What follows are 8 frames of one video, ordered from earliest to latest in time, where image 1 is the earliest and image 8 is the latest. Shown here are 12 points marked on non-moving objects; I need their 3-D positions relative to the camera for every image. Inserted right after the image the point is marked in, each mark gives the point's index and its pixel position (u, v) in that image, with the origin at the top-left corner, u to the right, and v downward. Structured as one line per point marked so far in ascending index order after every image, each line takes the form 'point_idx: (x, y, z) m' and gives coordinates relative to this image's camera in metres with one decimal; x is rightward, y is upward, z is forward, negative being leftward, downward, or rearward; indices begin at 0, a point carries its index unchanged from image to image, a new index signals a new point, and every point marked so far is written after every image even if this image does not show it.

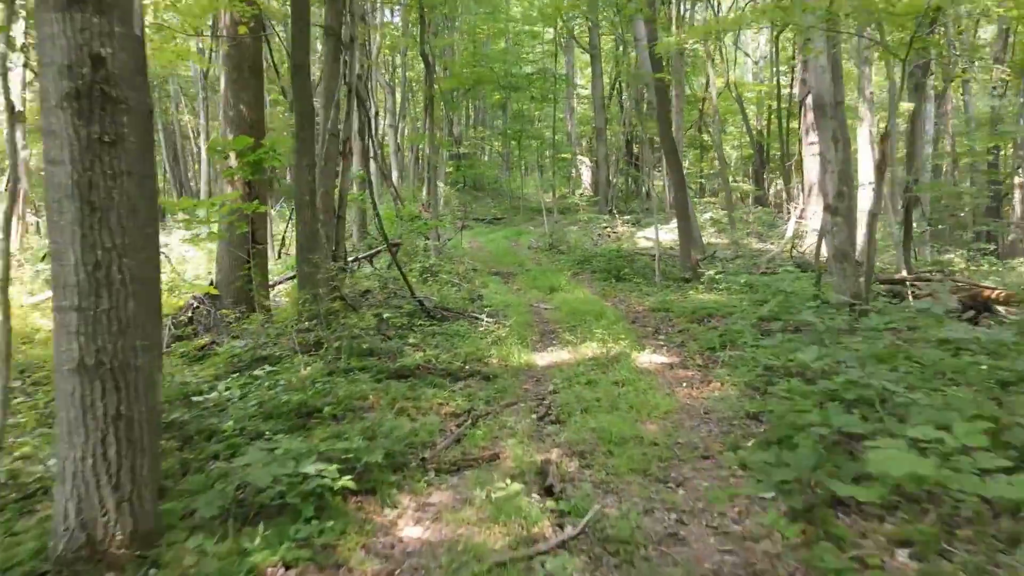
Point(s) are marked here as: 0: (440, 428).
0: (-0.5, -1.0, +4.6) m
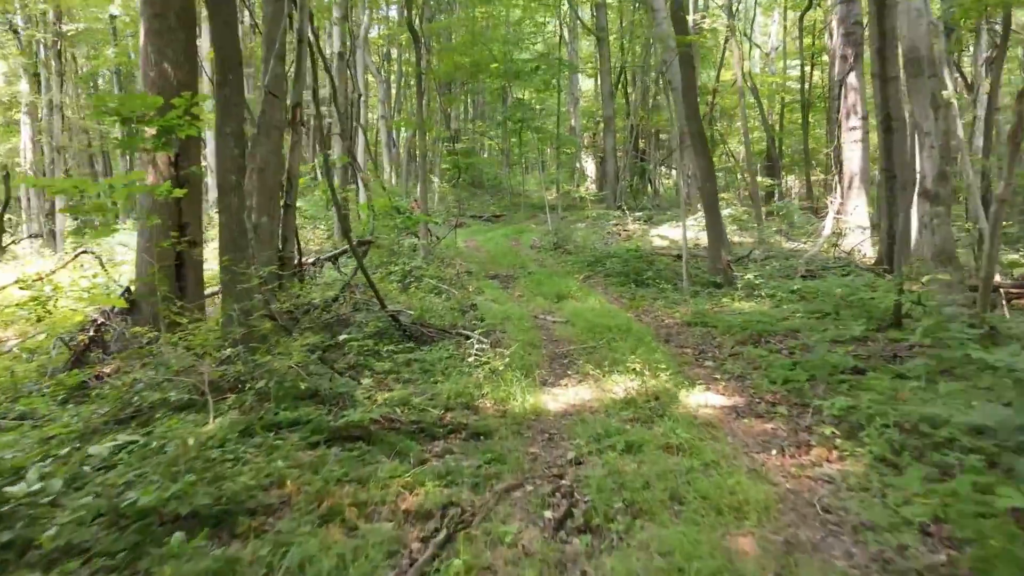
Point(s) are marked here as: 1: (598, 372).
0: (-0.5, -1.1, +2.7) m
1: (+0.7, -0.7, +5.5) m
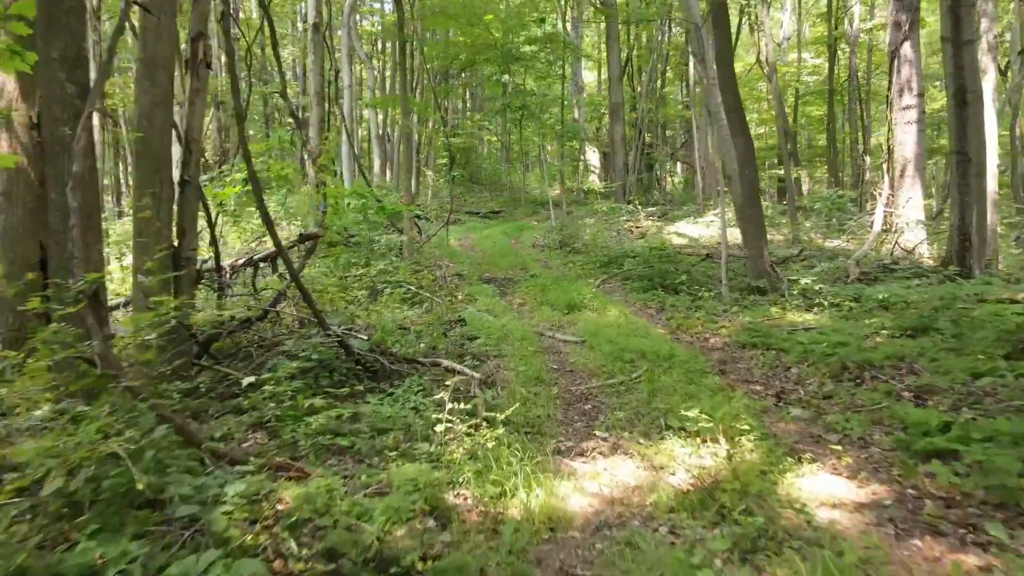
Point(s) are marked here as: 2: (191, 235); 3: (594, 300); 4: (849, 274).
0: (-0.5, -1.2, +0.8) m
1: (+0.7, -0.8, +3.6) m
2: (-2.1, +0.3, +4.3) m
3: (+0.9, -0.1, +7.7) m
4: (+4.9, +0.2, +9.7) m
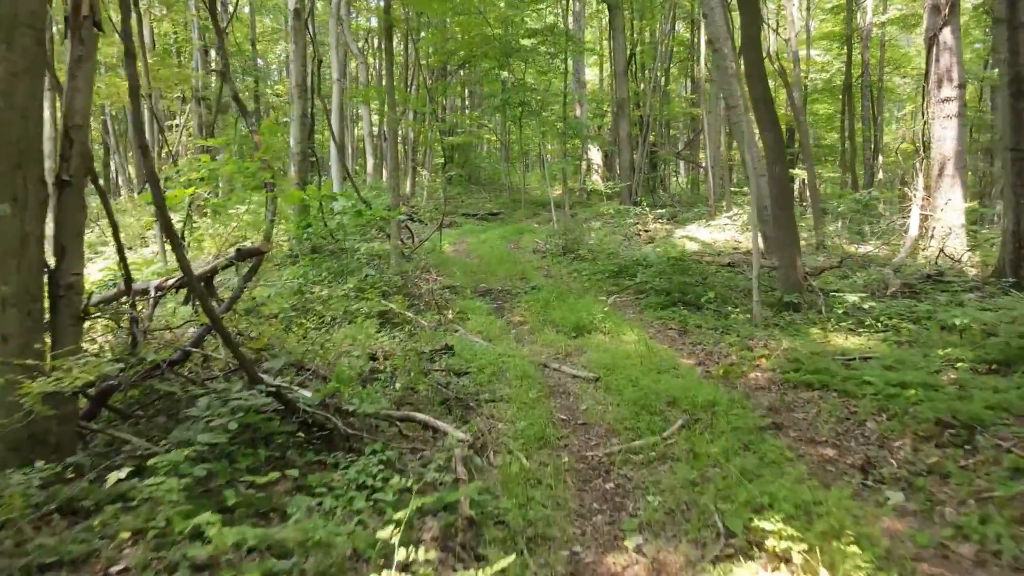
0: (-0.5, -1.3, -0.3) m
1: (+0.7, -1.0, +2.5) m
2: (-2.1, +0.2, +3.2) m
3: (+0.9, -0.3, +6.6) m
4: (+4.9, 0.0, +8.6) m
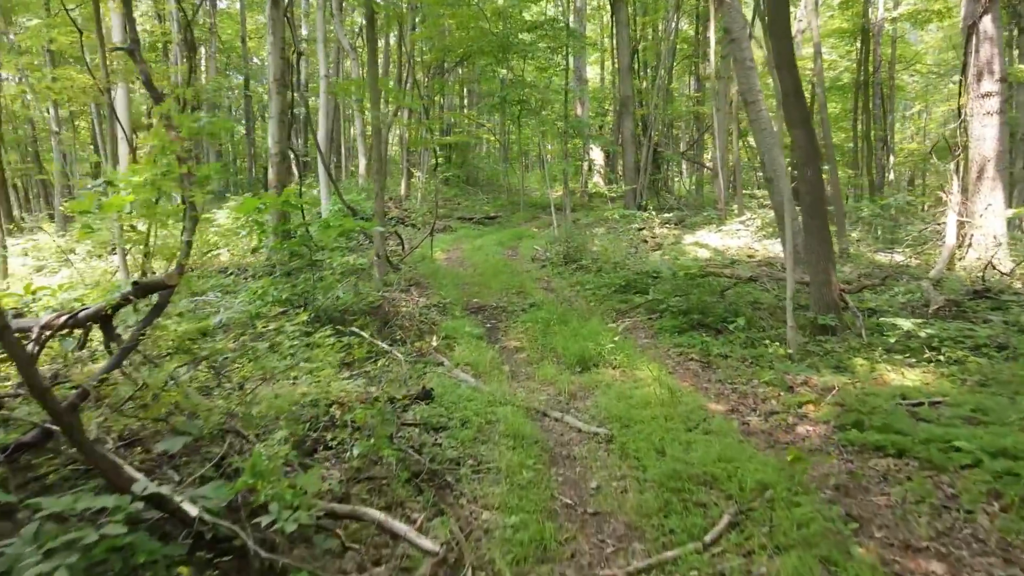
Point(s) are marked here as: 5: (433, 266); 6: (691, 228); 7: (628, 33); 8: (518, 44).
0: (-0.6, -1.5, -1.3) m
1: (+0.6, -1.2, +1.5) m
2: (-2.1, 0.0, +2.2) m
3: (+0.9, -0.5, +5.7) m
4: (+4.8, -0.2, +7.6) m
5: (-1.3, +0.4, +11.2) m
6: (+4.0, +1.3, +14.9) m
7: (+3.3, +7.2, +18.9) m
8: (+0.1, +6.2, +16.9) m
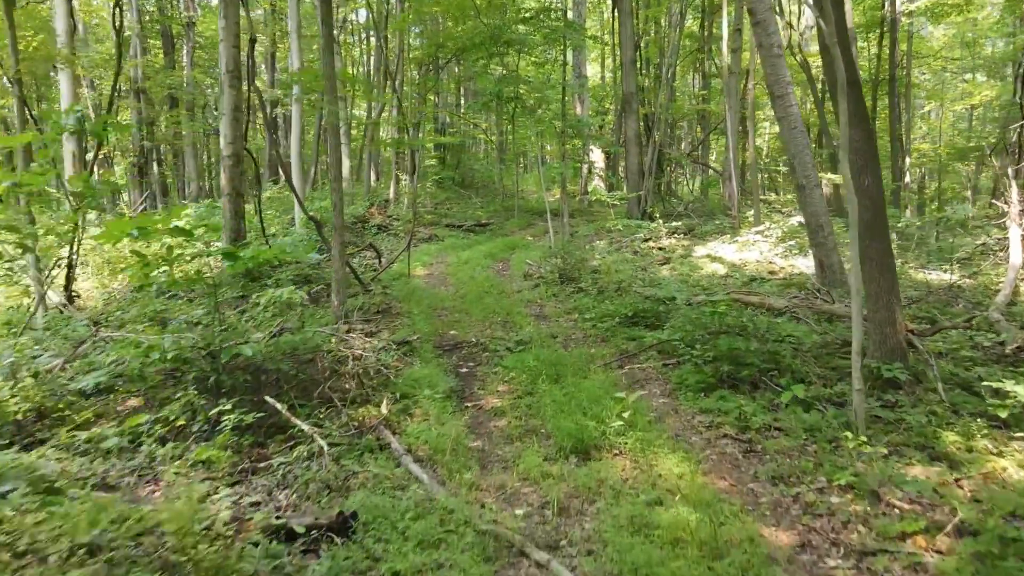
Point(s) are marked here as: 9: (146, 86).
0: (-0.7, -1.9, -2.7) m
1: (+0.4, -1.5, 0.0) m
2: (-2.3, -0.4, +0.7) m
3: (+0.7, -0.9, +4.2) m
4: (+4.6, -0.5, +6.1) m
5: (-1.5, 0.0, +9.7) m
6: (+3.8, +1.0, +13.4) m
7: (+3.1, +6.9, +17.4) m
8: (-0.1, +5.9, +15.4) m
9: (-8.6, +4.8, +15.6) m
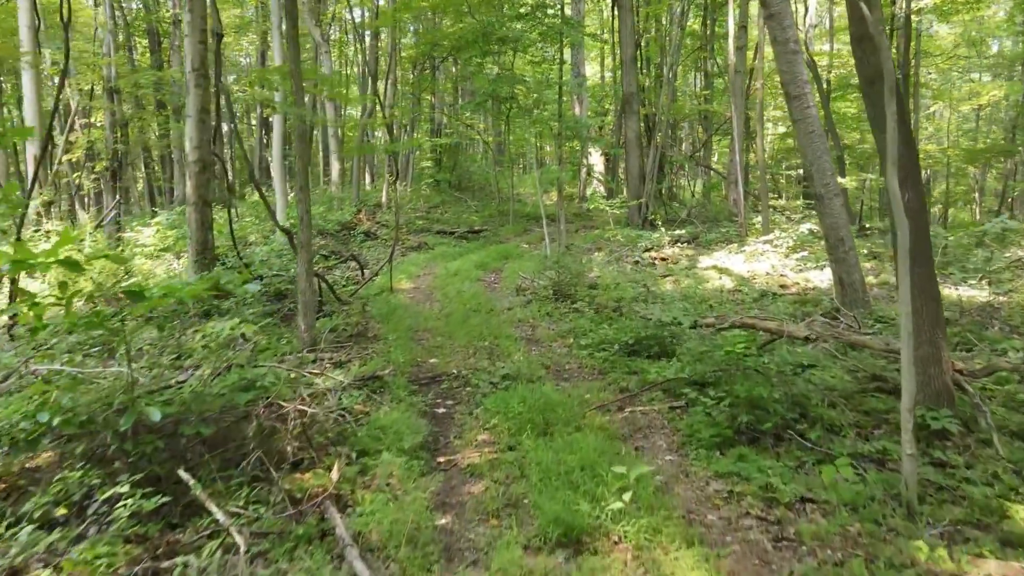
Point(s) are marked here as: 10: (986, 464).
0: (-0.9, -2.1, -3.5) m
1: (+0.3, -1.7, -0.8) m
2: (-2.4, -0.6, -0.1) m
3: (+0.6, -1.1, +3.4) m
4: (+4.5, -0.8, +5.3) m
5: (-1.6, -0.2, +8.9) m
6: (+3.7, +0.8, +12.6) m
7: (+3.0, +6.7, +16.6) m
8: (-0.2, +5.6, +14.6) m
9: (-8.7, +4.5, +14.8) m
10: (+3.0, -1.1, +4.1) m
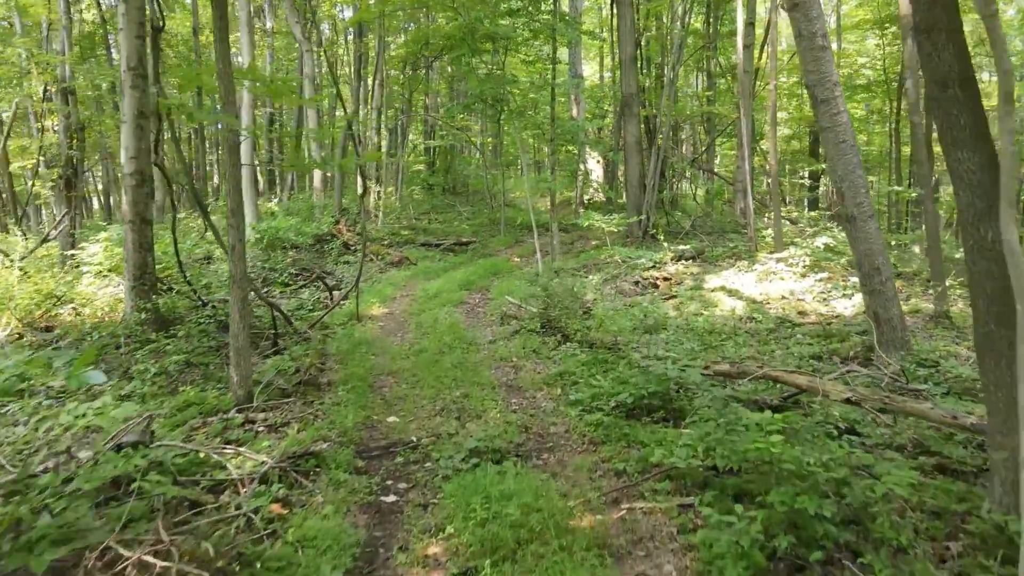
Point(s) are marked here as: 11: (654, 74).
0: (-1.1, -2.5, -4.7) m
1: (+0.1, -2.1, -2.0) m
2: (-2.7, -1.0, -1.3) m
3: (+0.4, -1.5, +2.2) m
4: (+4.3, -1.1, +4.2) m
5: (-1.9, -0.6, +7.7) m
6: (+3.5, +0.4, +11.4) m
7: (+2.8, +6.3, +15.5) m
8: (-0.4, +5.3, +13.5) m
9: (-8.9, +4.2, +13.7) m
10: (+2.7, -1.4, +3.0) m
11: (+4.2, +6.3, +19.6) m
